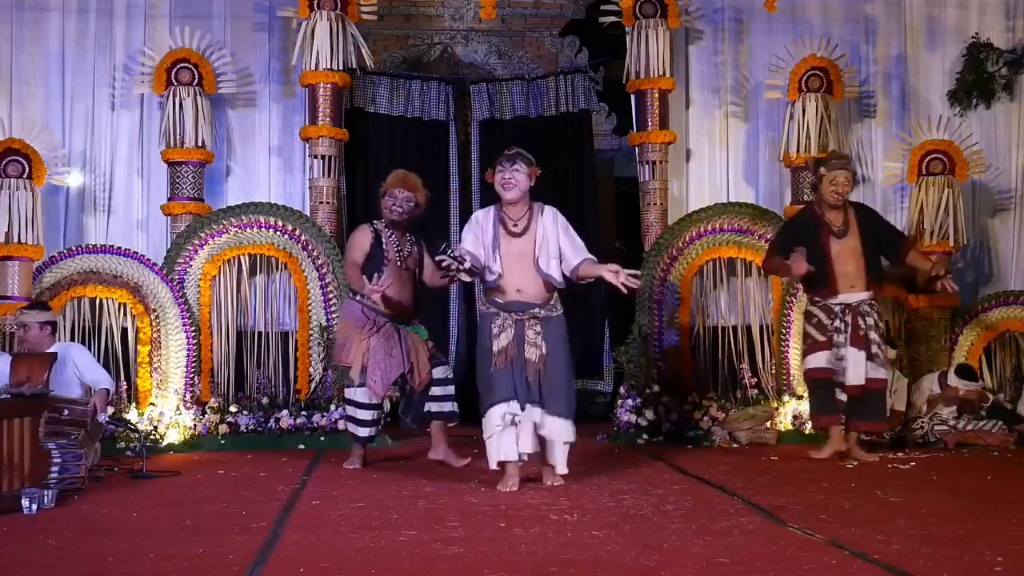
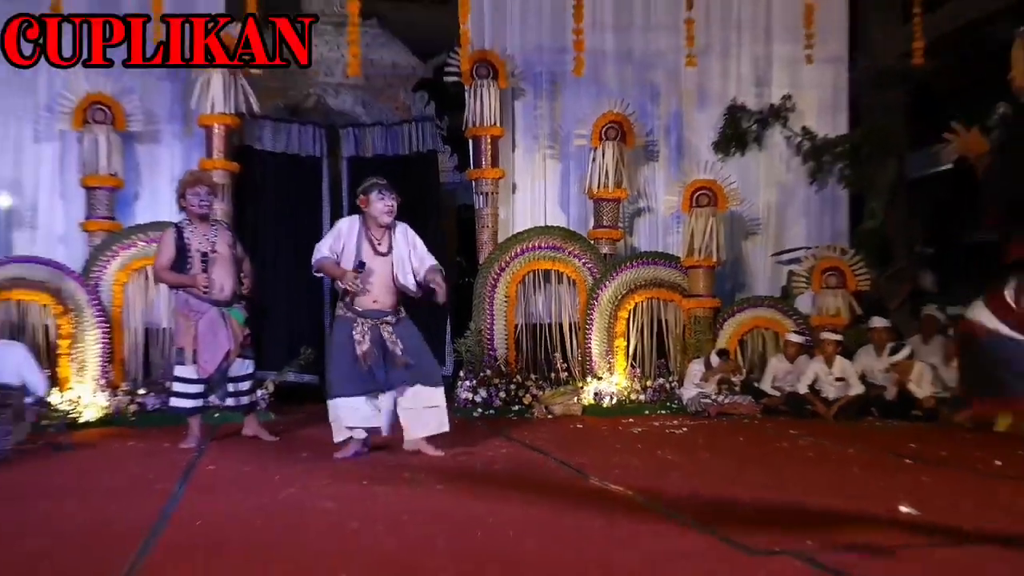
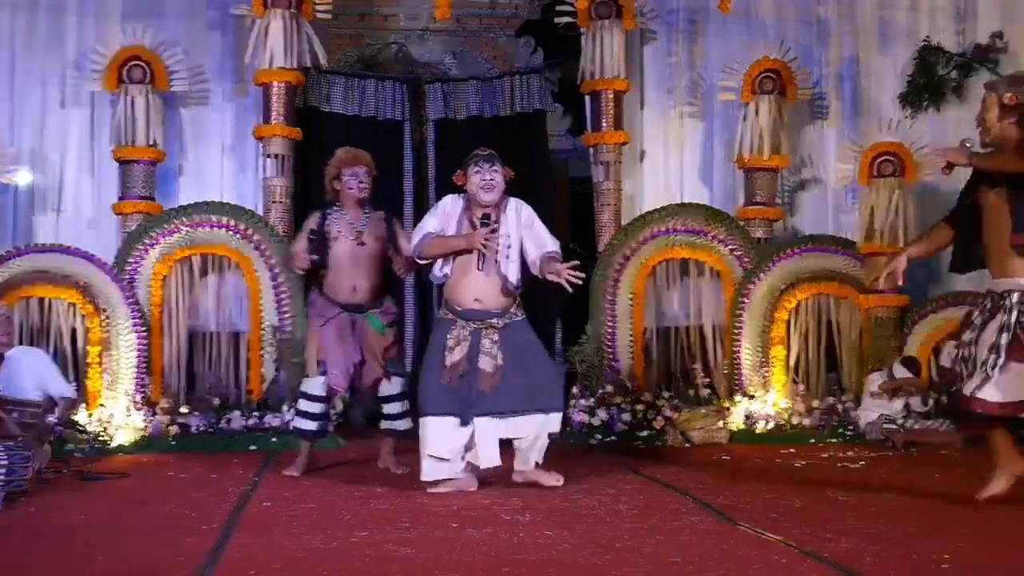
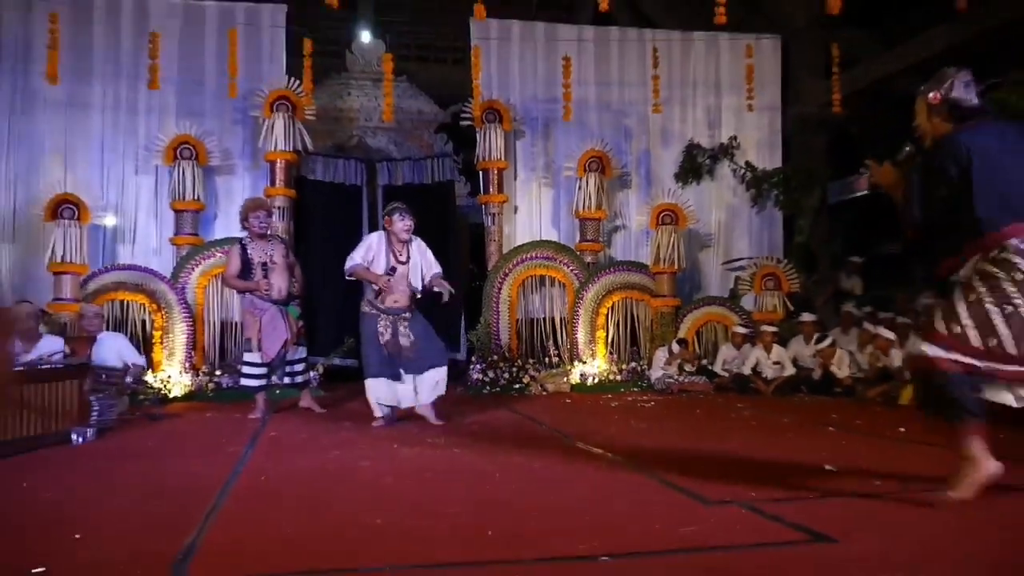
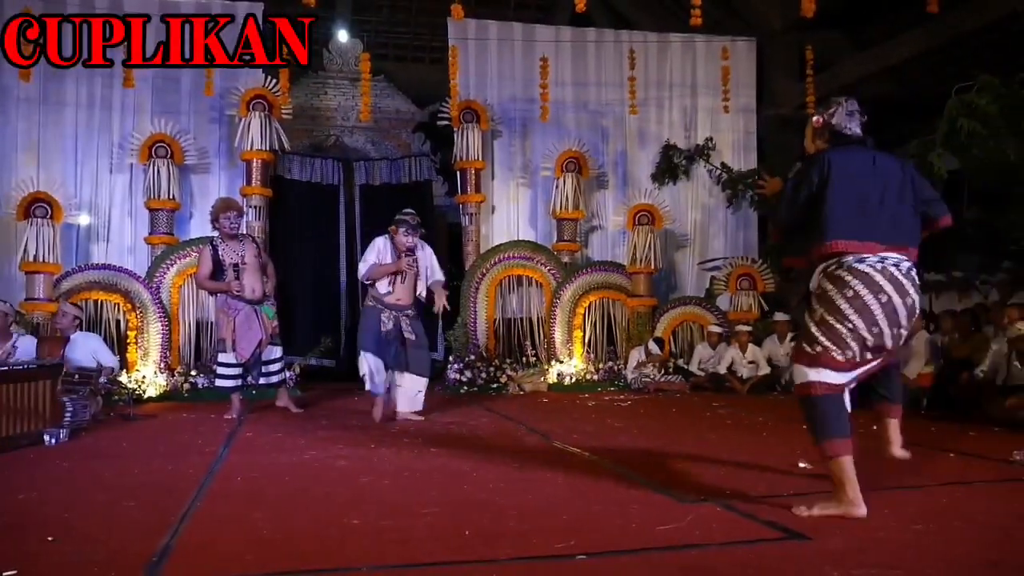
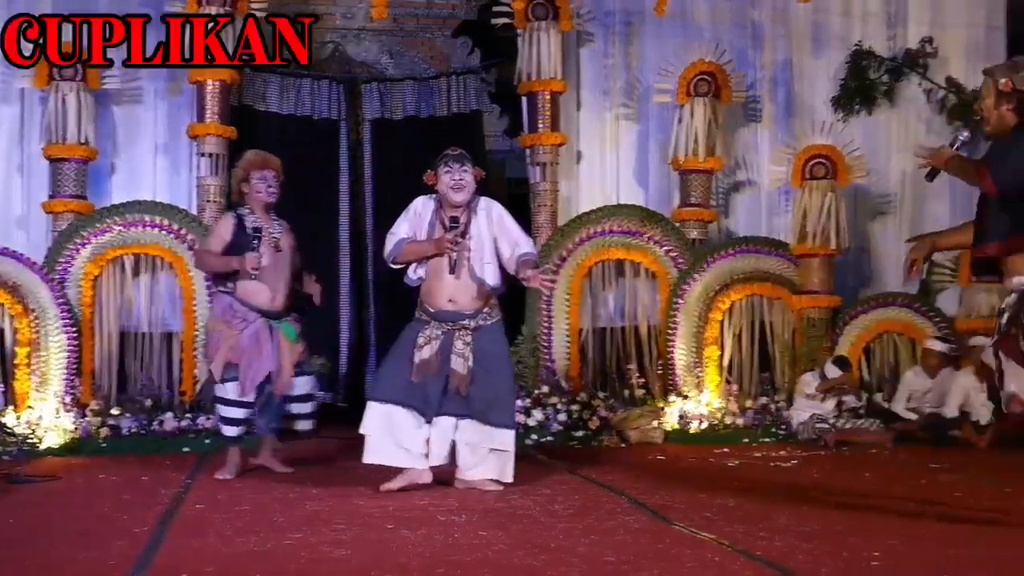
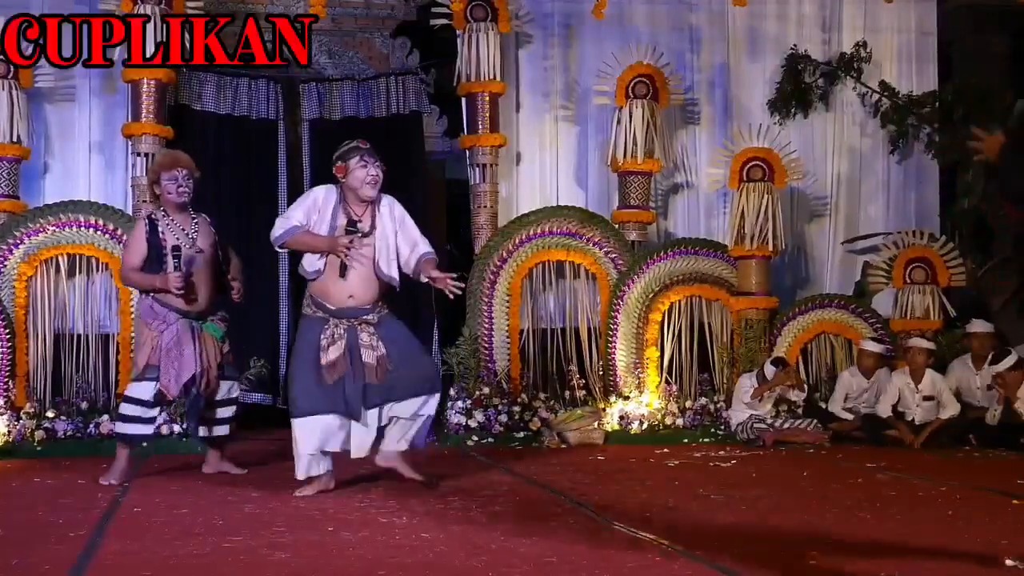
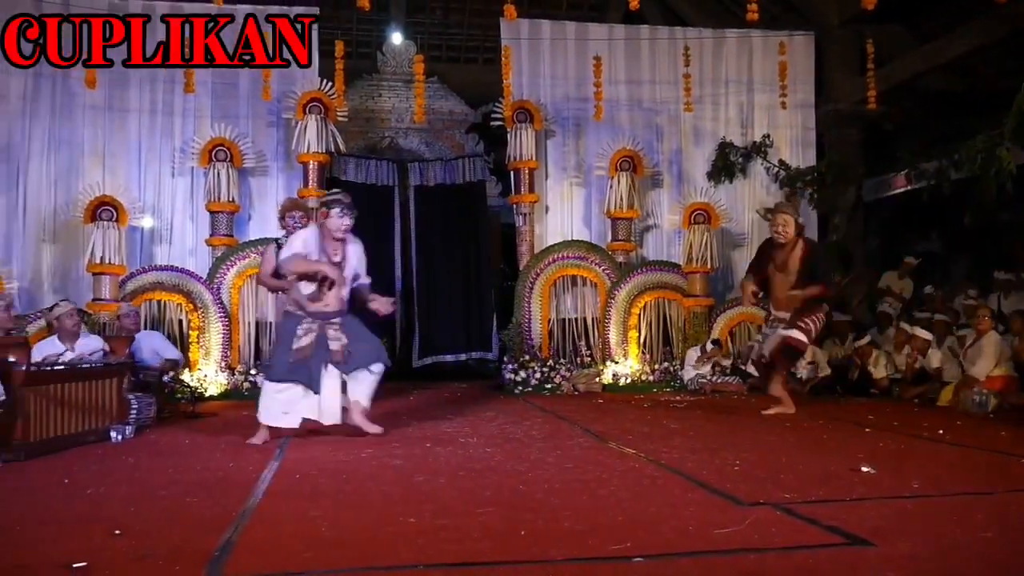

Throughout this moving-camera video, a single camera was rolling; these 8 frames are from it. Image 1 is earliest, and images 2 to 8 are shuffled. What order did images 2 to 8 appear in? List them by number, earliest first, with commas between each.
3, 6, 7, 2, 4, 5, 8
